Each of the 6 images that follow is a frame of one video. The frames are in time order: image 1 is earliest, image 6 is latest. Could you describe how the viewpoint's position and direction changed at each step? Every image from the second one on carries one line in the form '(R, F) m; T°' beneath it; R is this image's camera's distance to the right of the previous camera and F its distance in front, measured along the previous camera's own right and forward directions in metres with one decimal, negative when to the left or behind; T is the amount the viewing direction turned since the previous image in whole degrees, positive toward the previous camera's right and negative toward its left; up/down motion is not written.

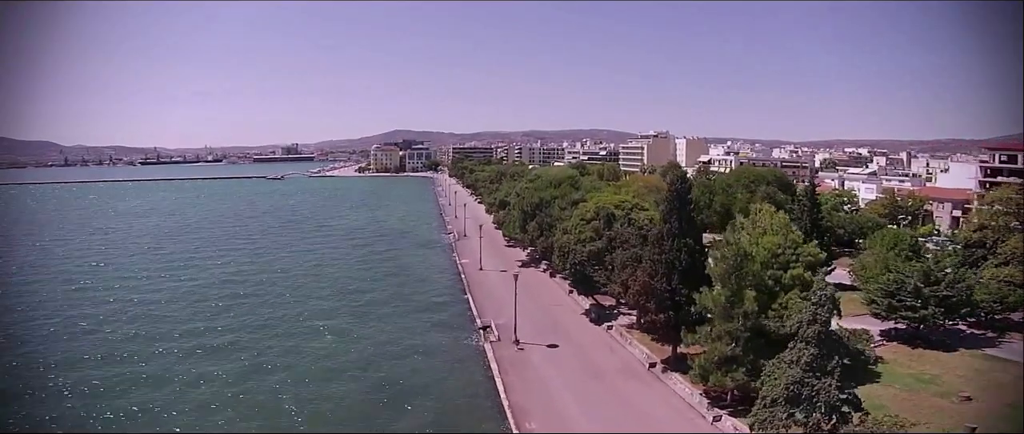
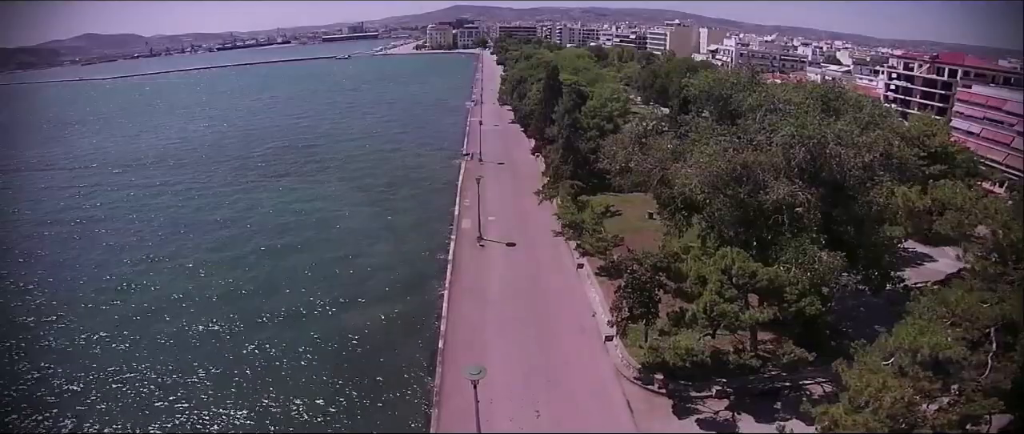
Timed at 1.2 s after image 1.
(+0.8, +0.6) m; -4°
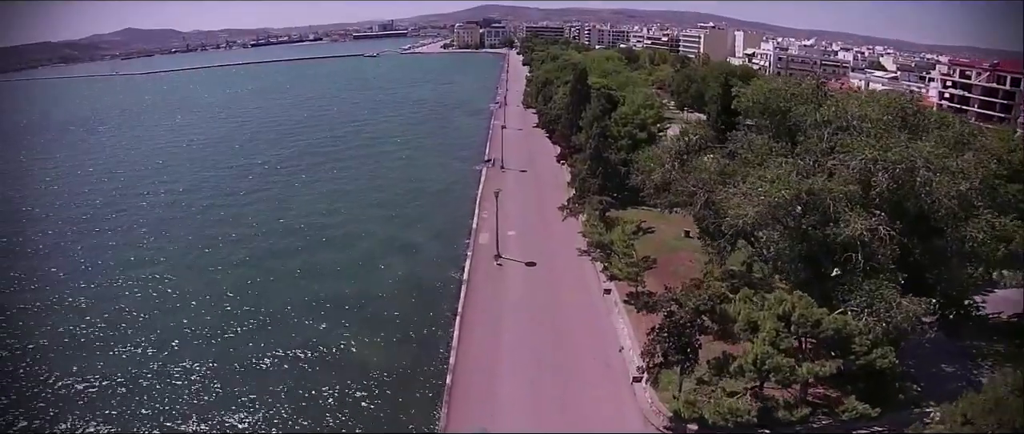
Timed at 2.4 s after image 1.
(+0.1, +0.8) m; -2°
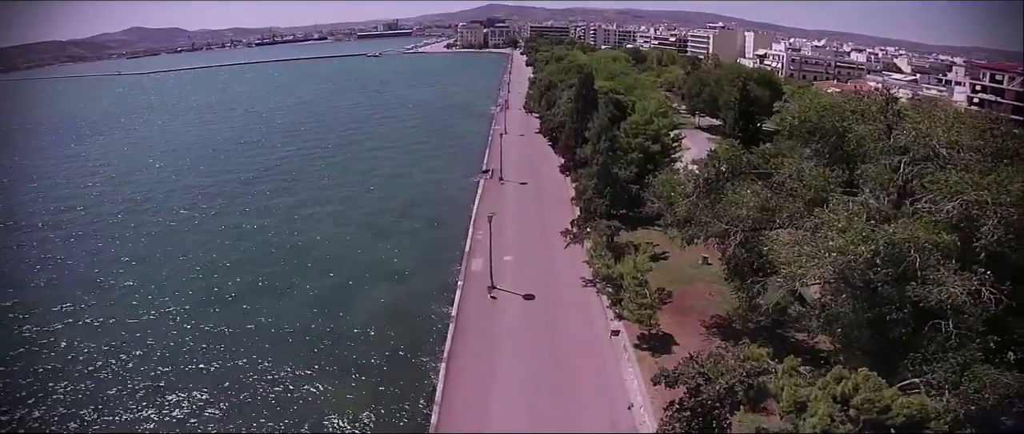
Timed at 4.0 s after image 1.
(+0.1, +0.9) m; 0°
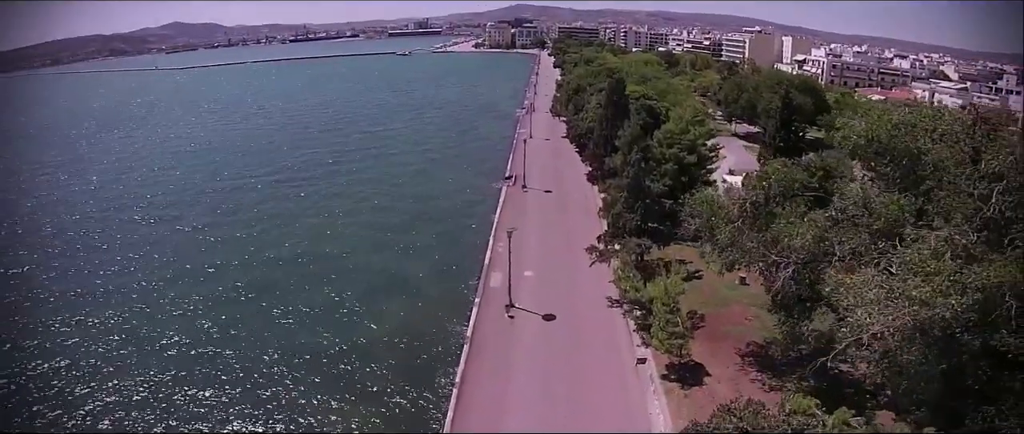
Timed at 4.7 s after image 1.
(+0.1, +0.5) m; -2°
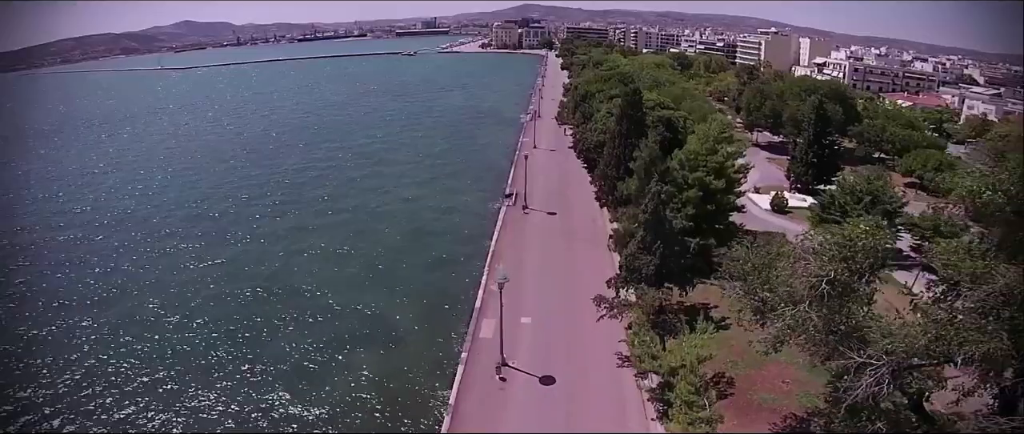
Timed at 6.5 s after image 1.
(+0.1, +1.1) m; -1°
